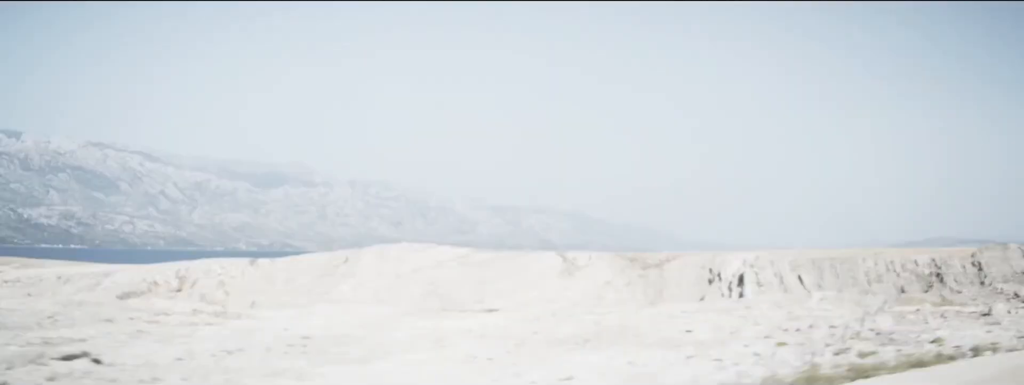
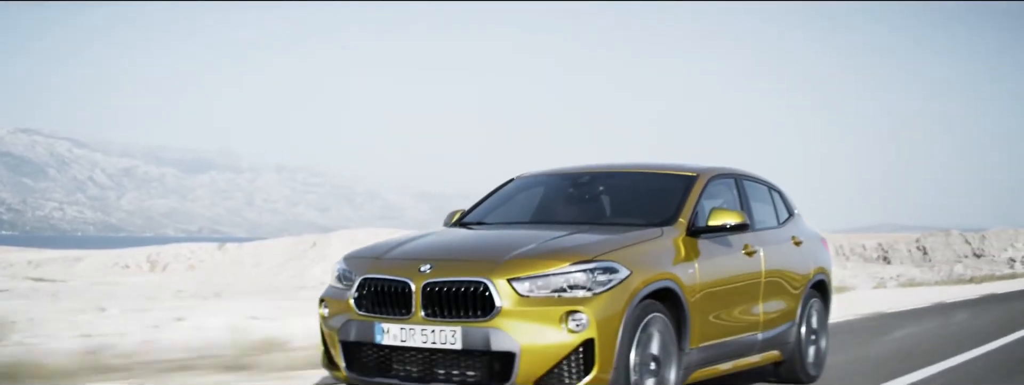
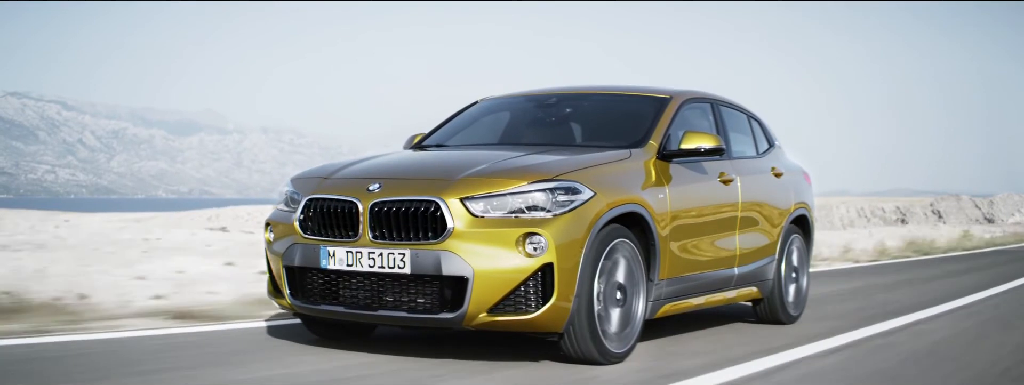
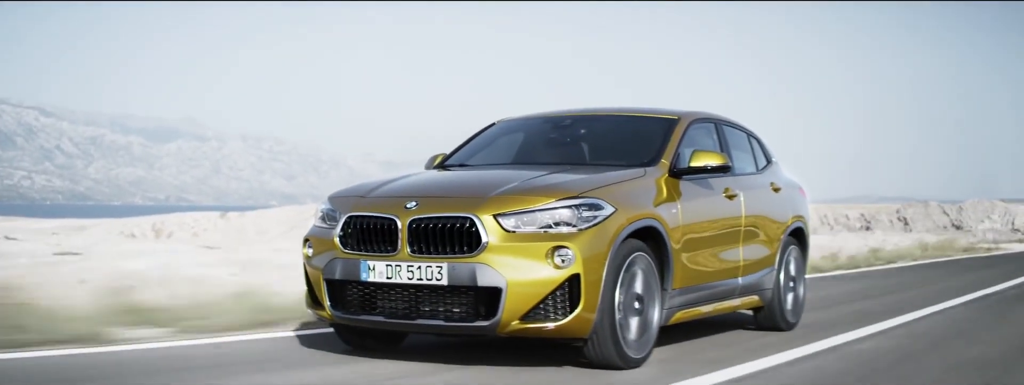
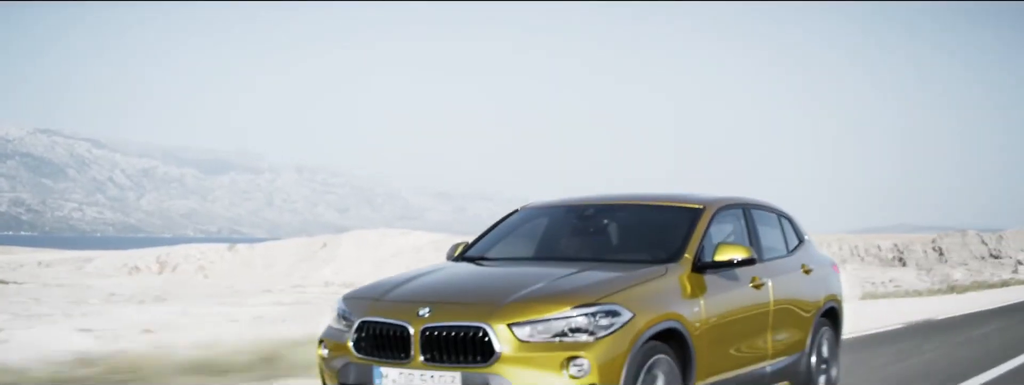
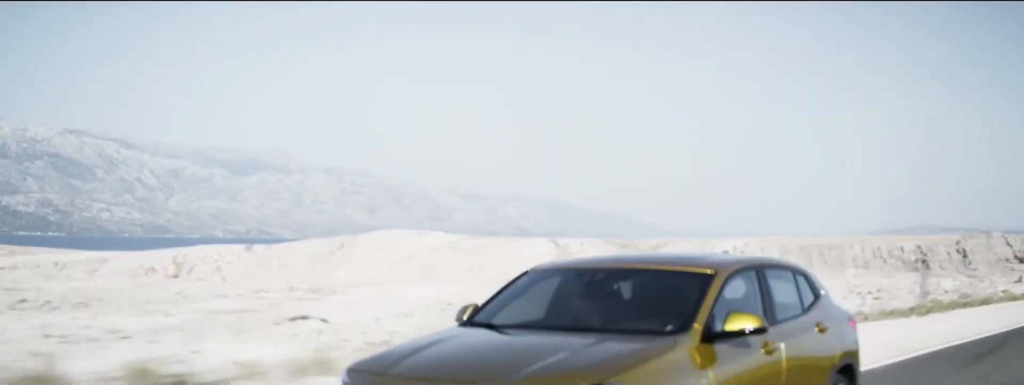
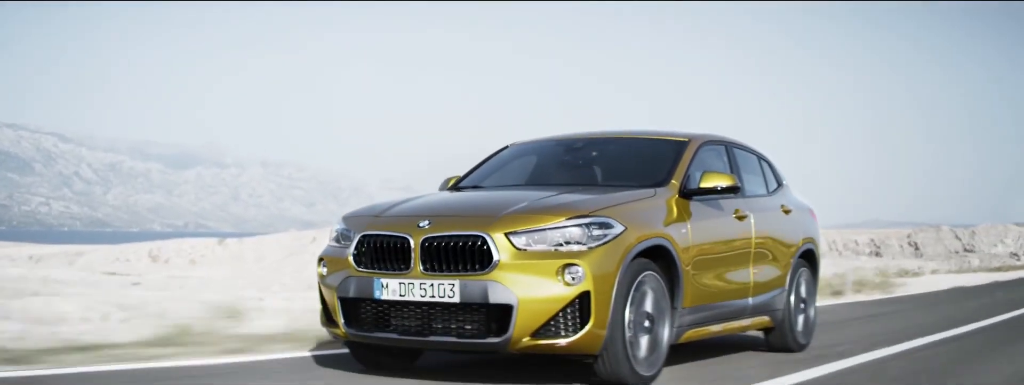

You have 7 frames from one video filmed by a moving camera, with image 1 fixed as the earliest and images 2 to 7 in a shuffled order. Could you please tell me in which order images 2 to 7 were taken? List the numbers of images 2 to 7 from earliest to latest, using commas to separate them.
6, 5, 2, 7, 4, 3
